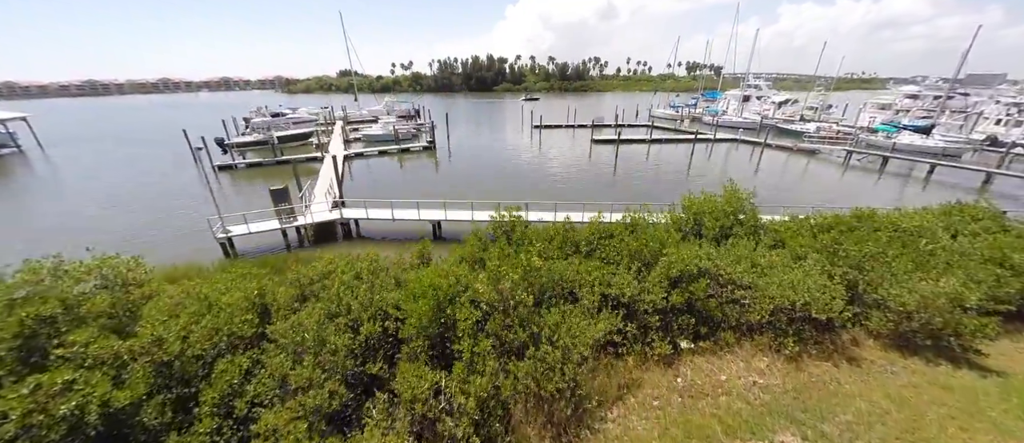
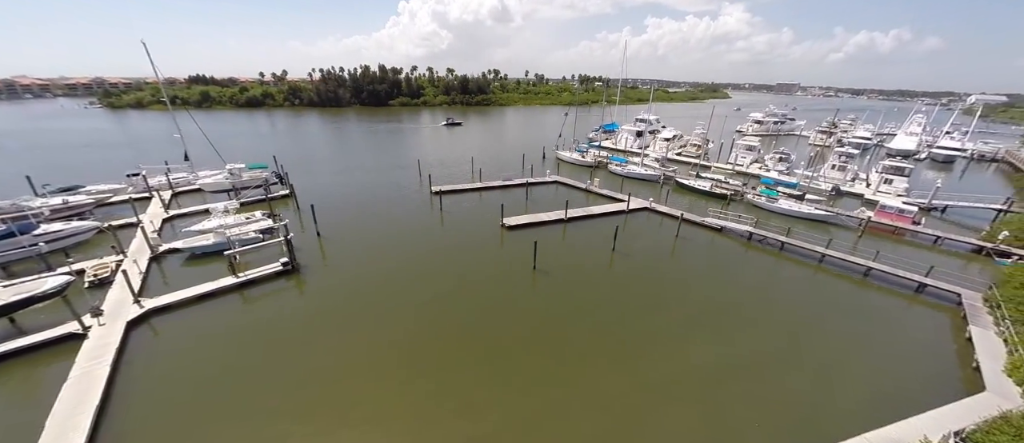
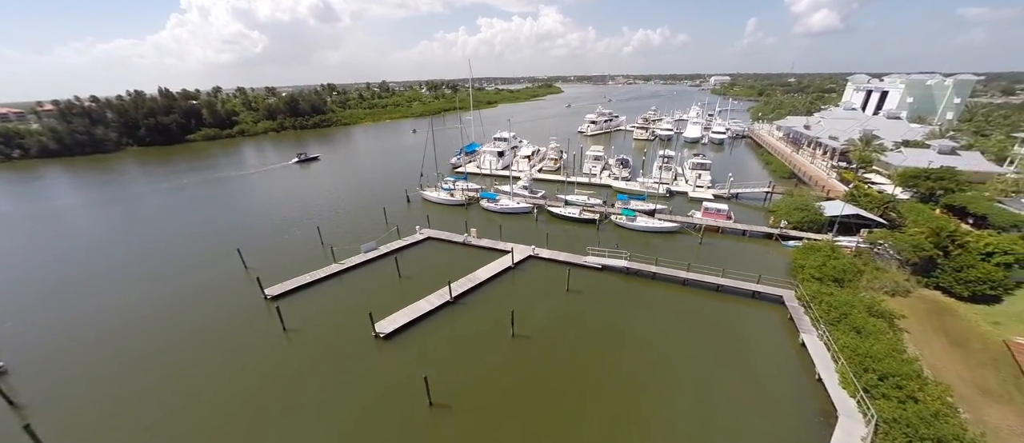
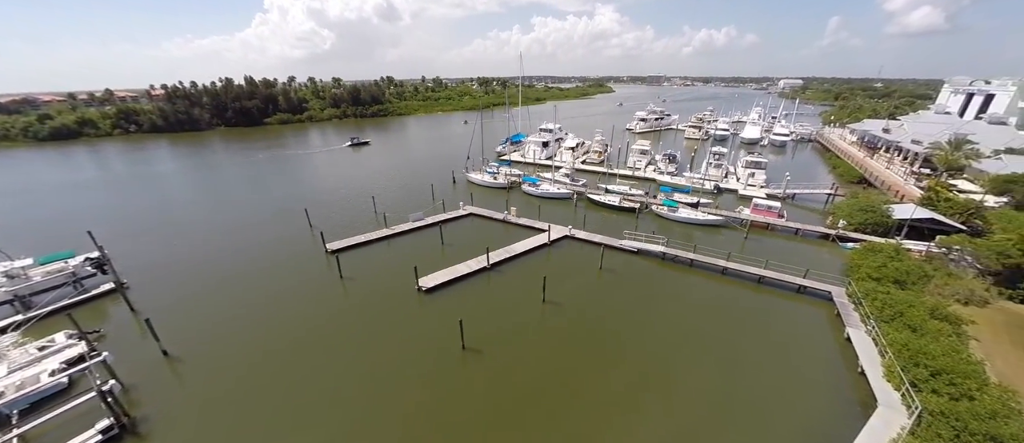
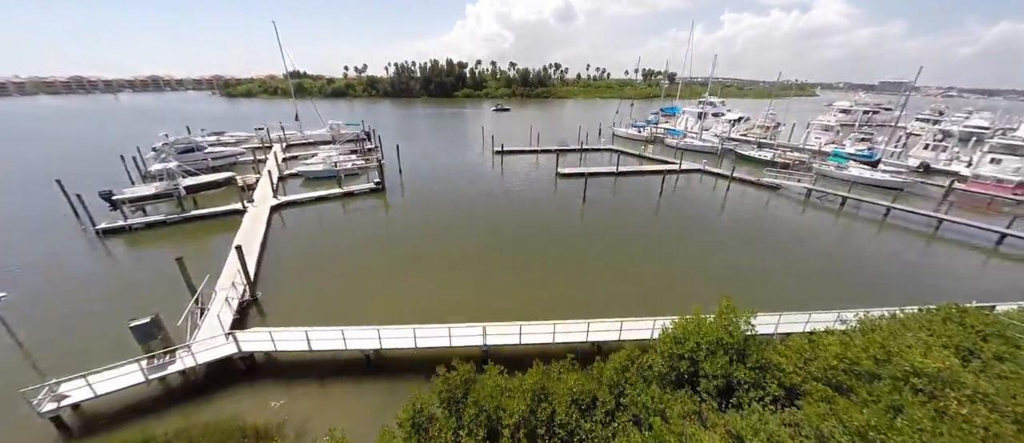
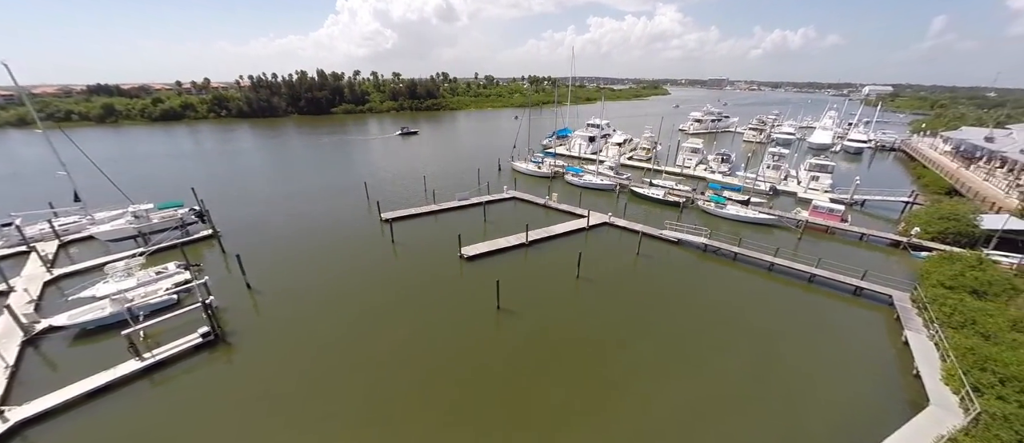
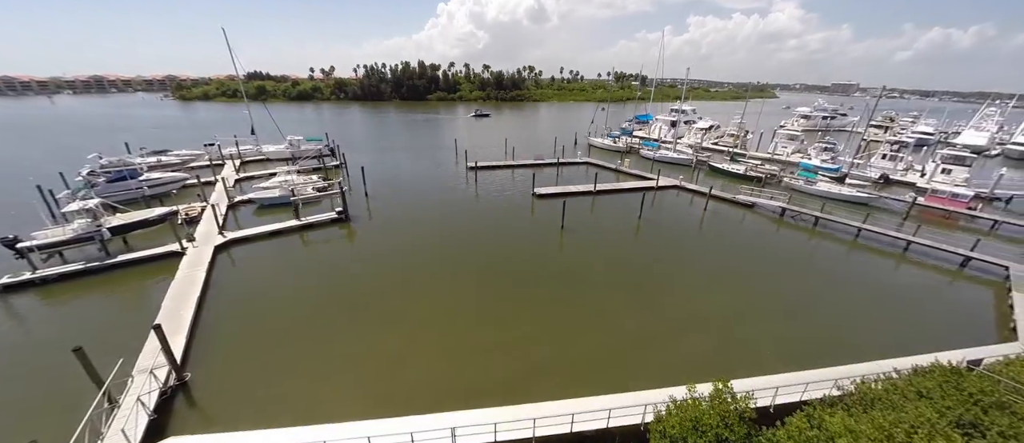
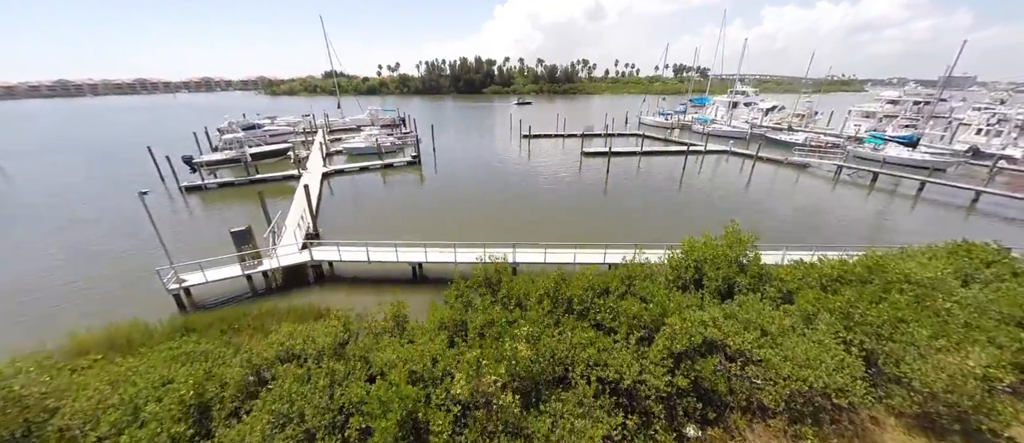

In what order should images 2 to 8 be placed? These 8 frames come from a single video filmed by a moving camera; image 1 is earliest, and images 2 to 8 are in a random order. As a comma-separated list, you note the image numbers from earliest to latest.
8, 5, 7, 2, 6, 4, 3
